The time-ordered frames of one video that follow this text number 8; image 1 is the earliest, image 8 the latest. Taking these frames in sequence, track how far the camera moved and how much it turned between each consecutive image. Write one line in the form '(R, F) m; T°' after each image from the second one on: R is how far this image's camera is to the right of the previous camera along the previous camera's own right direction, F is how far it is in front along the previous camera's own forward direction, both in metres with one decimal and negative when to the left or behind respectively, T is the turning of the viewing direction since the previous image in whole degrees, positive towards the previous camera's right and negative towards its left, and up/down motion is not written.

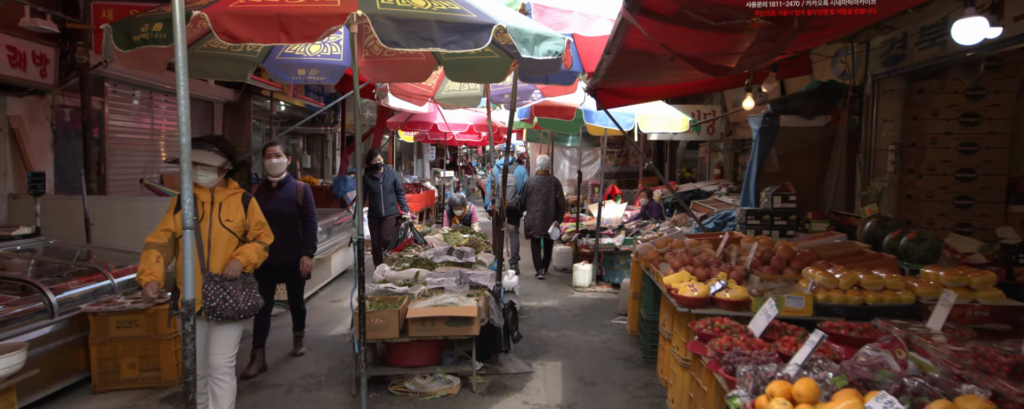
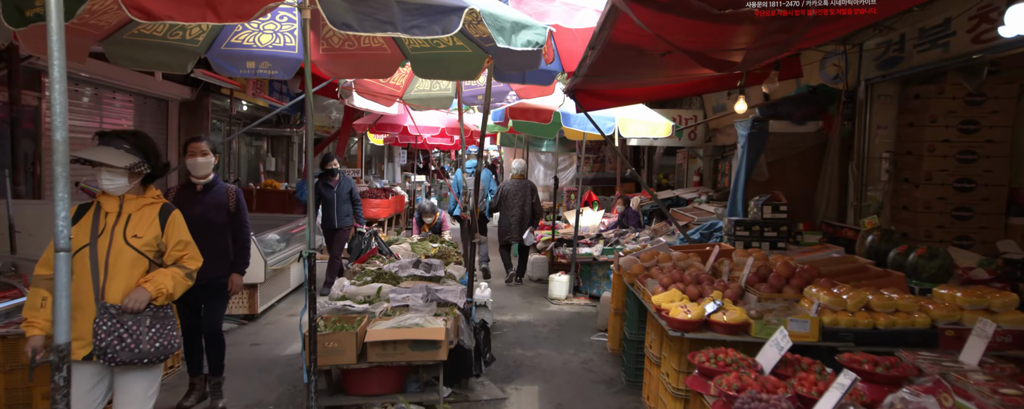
(0.0, +0.4) m; +2°
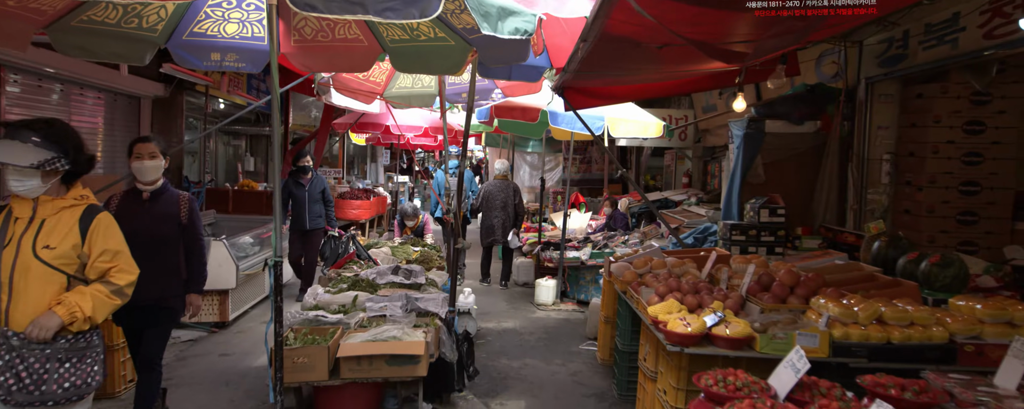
(0.0, +0.3) m; +1°
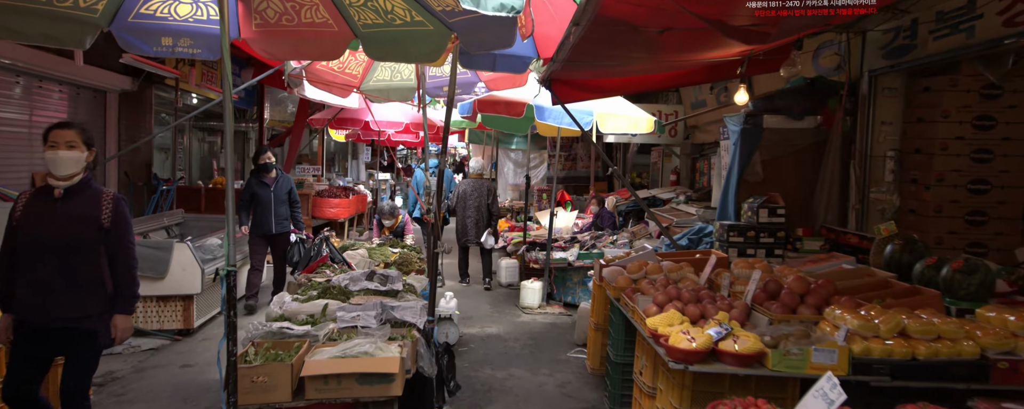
(0.0, +0.3) m; +2°
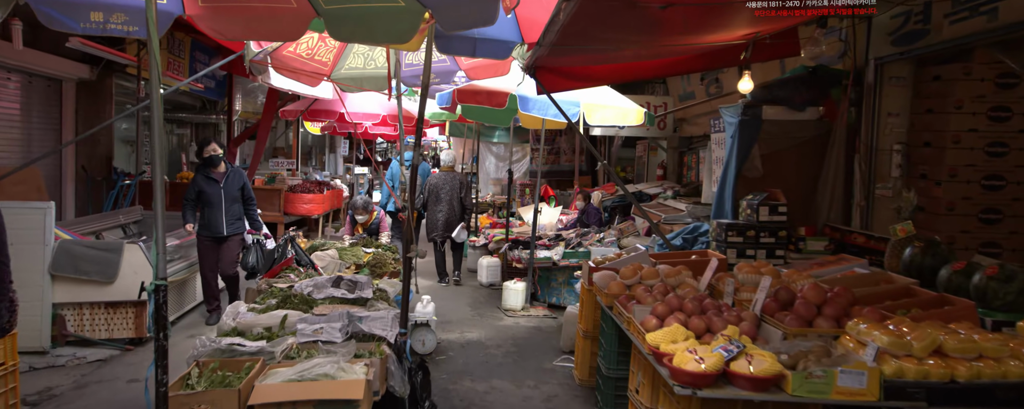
(0.0, +0.4) m; +2°
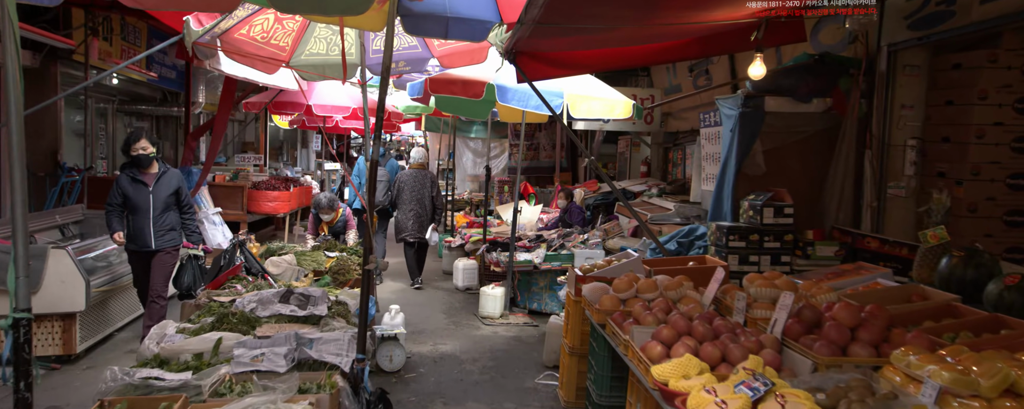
(0.0, +0.5) m; +2°
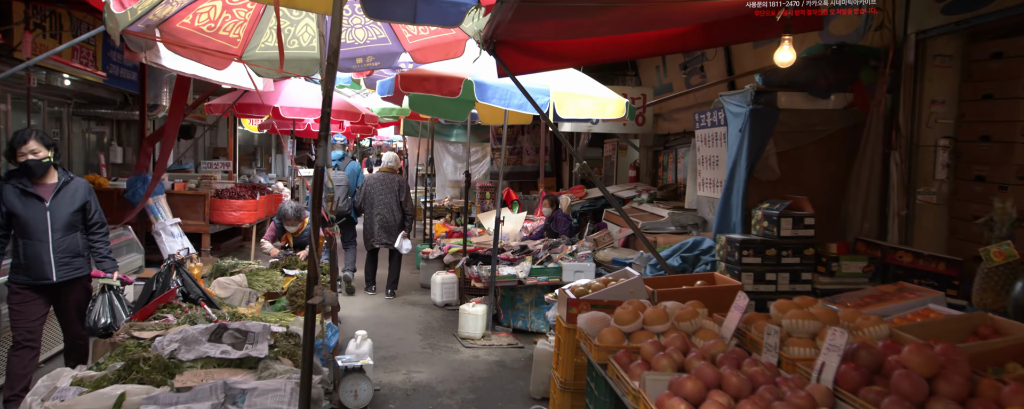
(0.0, +0.6) m; +2°
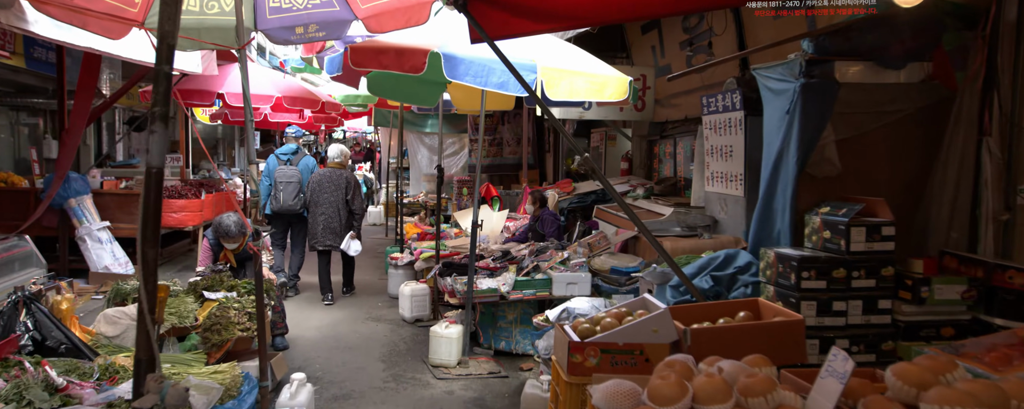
(0.0, +1.0) m; +2°
